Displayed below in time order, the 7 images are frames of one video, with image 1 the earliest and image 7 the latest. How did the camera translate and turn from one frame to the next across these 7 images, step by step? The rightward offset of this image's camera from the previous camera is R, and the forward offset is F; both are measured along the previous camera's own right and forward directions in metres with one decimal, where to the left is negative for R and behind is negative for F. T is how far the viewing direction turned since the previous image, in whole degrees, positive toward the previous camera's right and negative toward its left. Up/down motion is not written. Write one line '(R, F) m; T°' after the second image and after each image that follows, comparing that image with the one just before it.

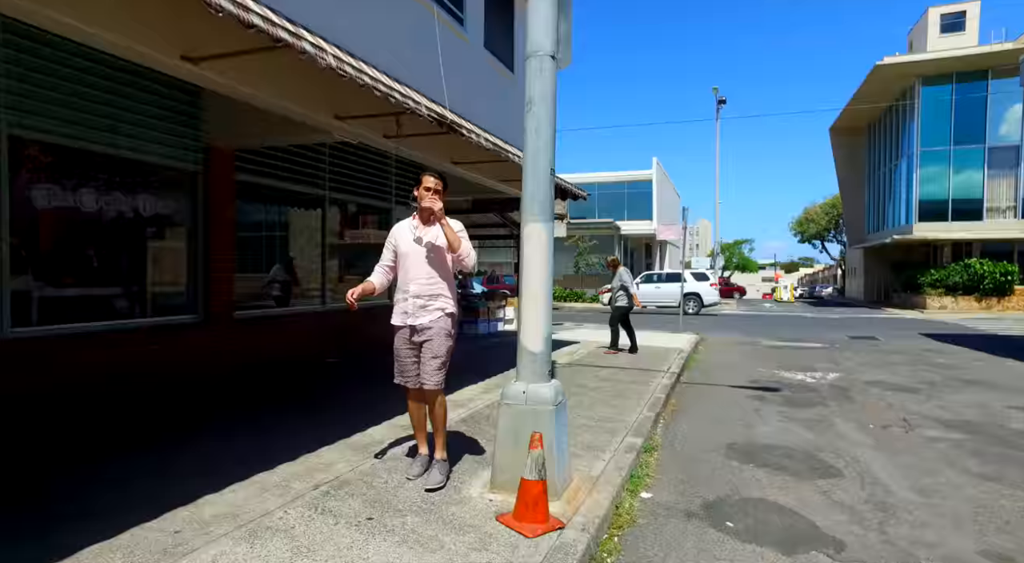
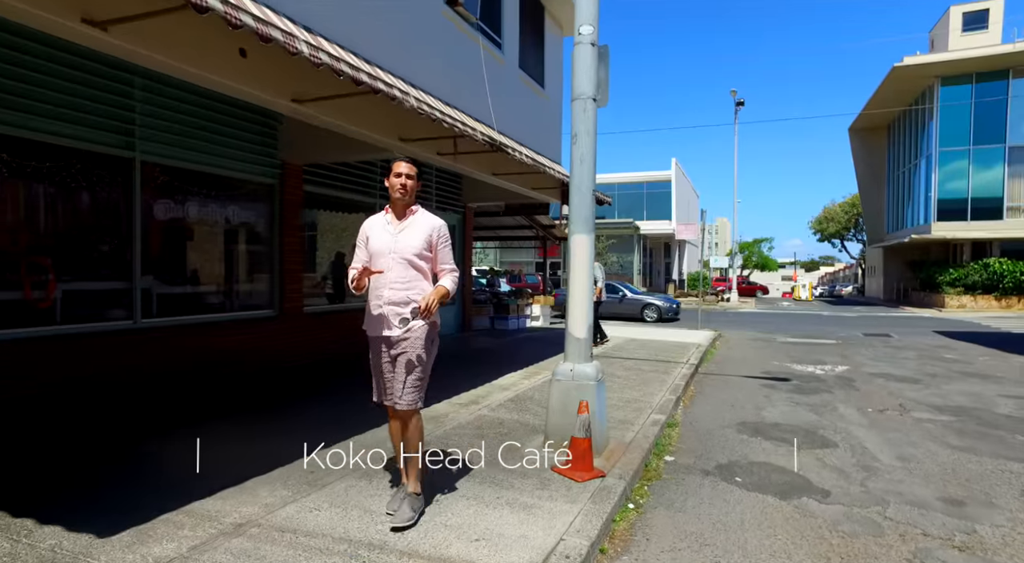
(-0.3, -1.0) m; -2°
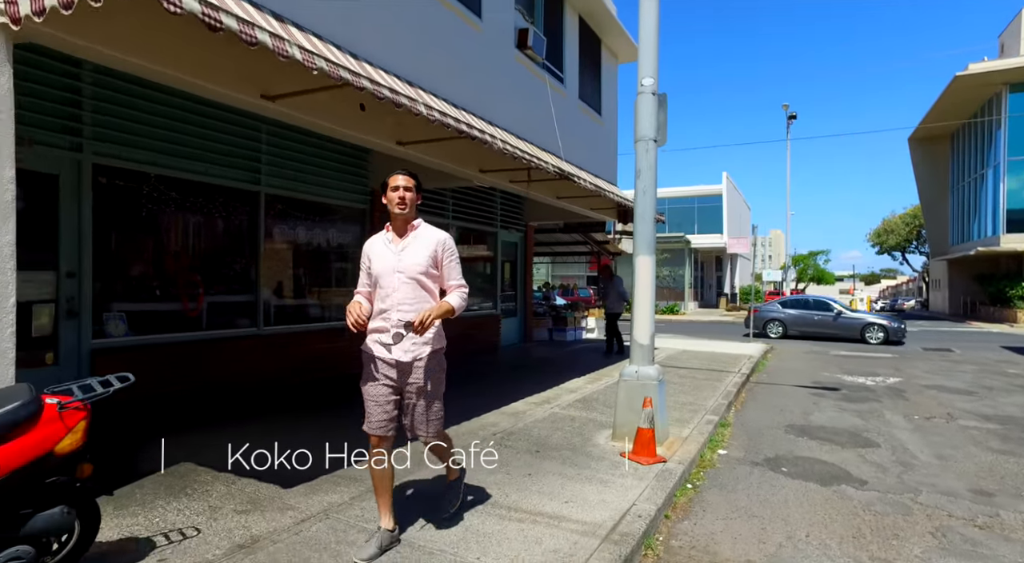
(-0.2, -0.9) m; -5°
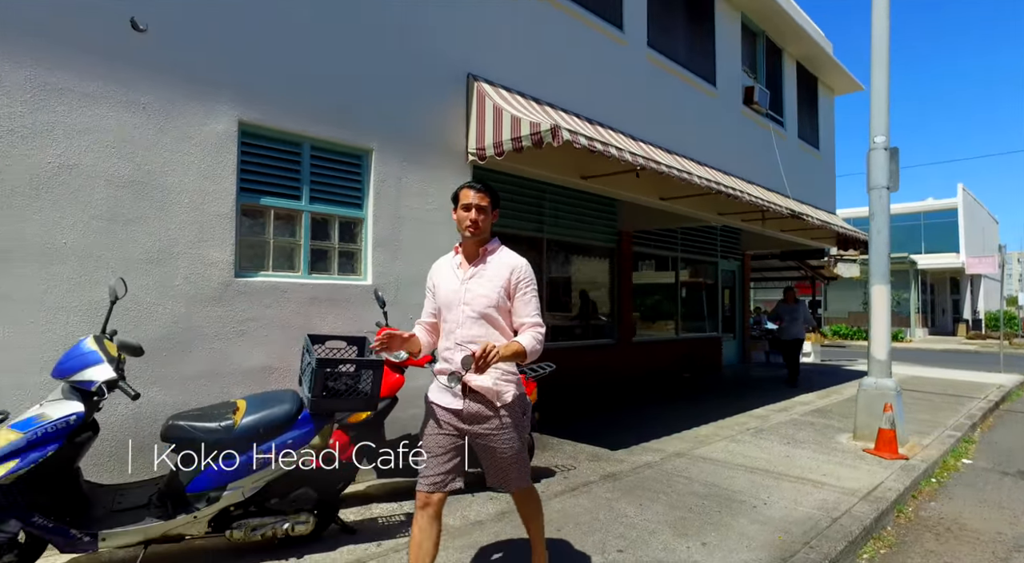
(-0.7, -1.9) m; -18°
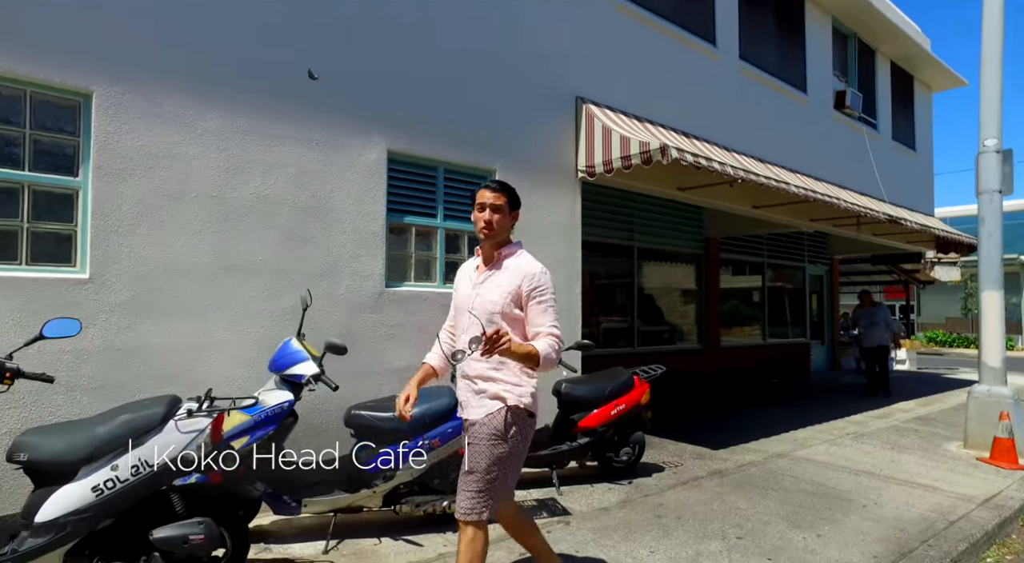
(-0.4, -0.4) m; -6°
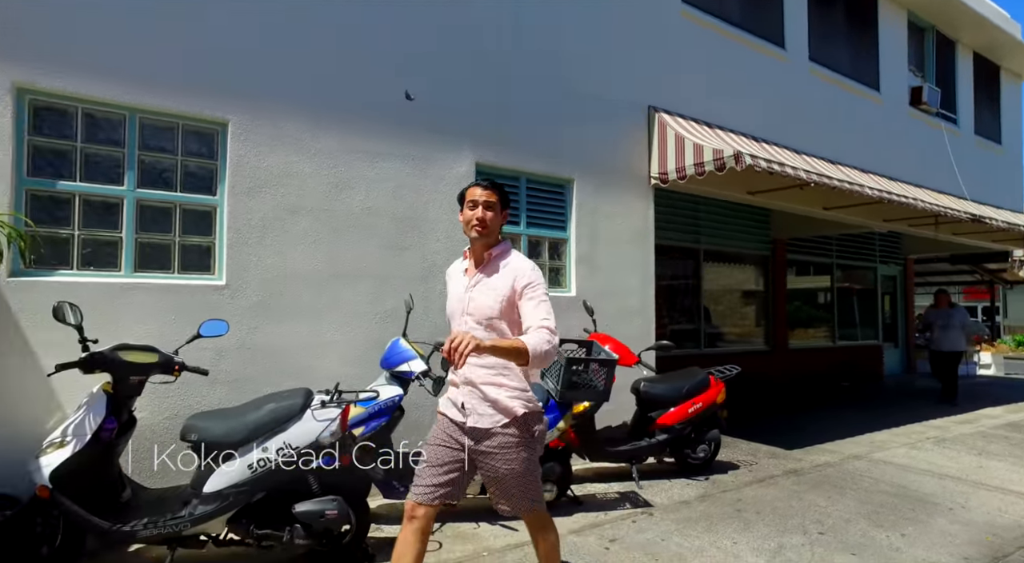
(-0.2, -0.3) m; -5°
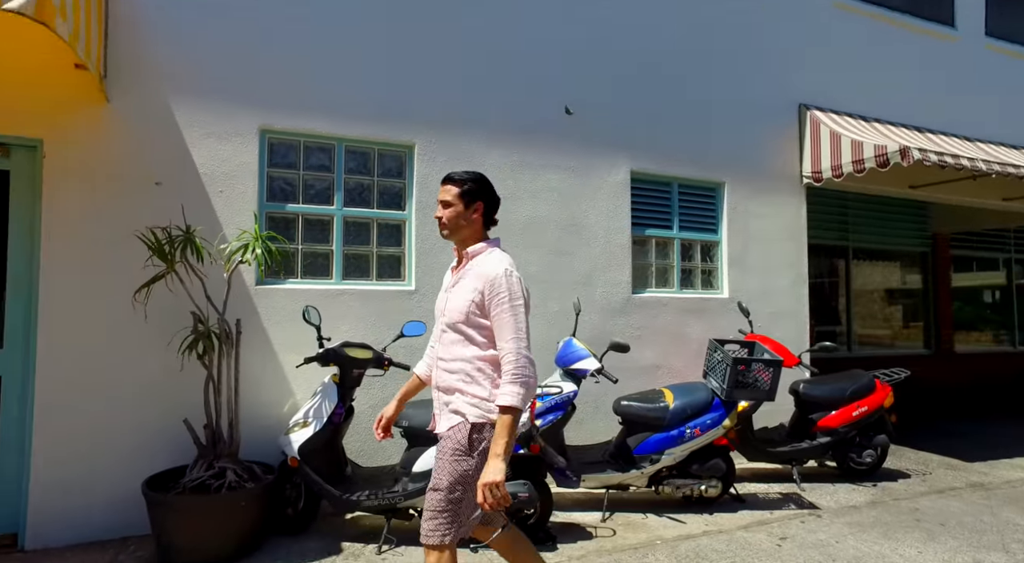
(-0.3, -0.3) m; -11°
